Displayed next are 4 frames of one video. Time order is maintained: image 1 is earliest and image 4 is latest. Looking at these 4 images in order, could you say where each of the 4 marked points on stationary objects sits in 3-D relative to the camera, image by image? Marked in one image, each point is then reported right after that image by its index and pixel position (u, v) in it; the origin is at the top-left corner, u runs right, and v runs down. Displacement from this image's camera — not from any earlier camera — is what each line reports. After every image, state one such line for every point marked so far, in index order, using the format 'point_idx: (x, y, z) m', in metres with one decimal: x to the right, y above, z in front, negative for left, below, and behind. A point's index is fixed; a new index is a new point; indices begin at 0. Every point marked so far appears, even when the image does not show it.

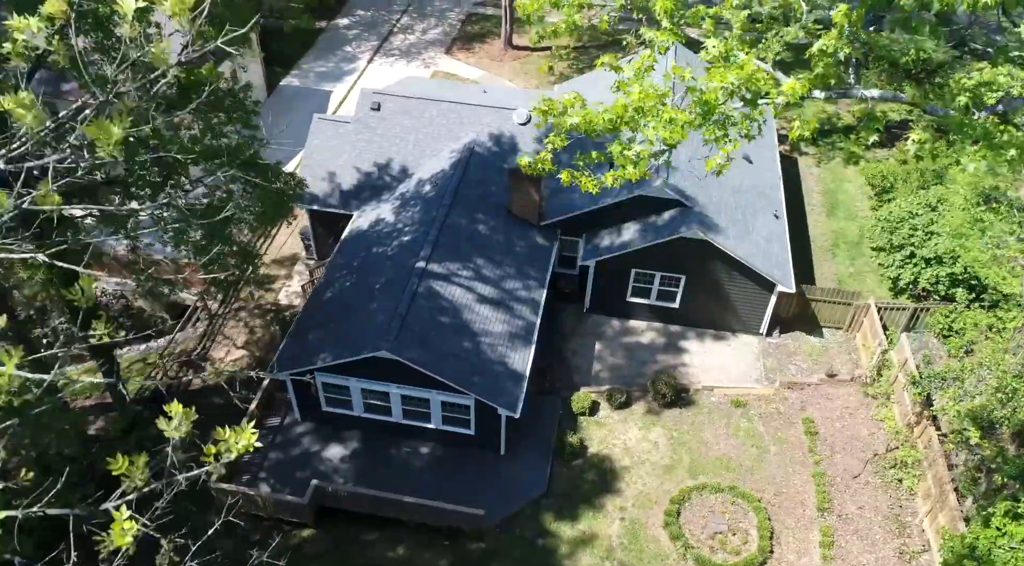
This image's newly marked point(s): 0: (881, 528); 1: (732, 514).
0: (+8.4, -5.6, +19.2) m
1: (+5.2, -5.4, +19.8) m
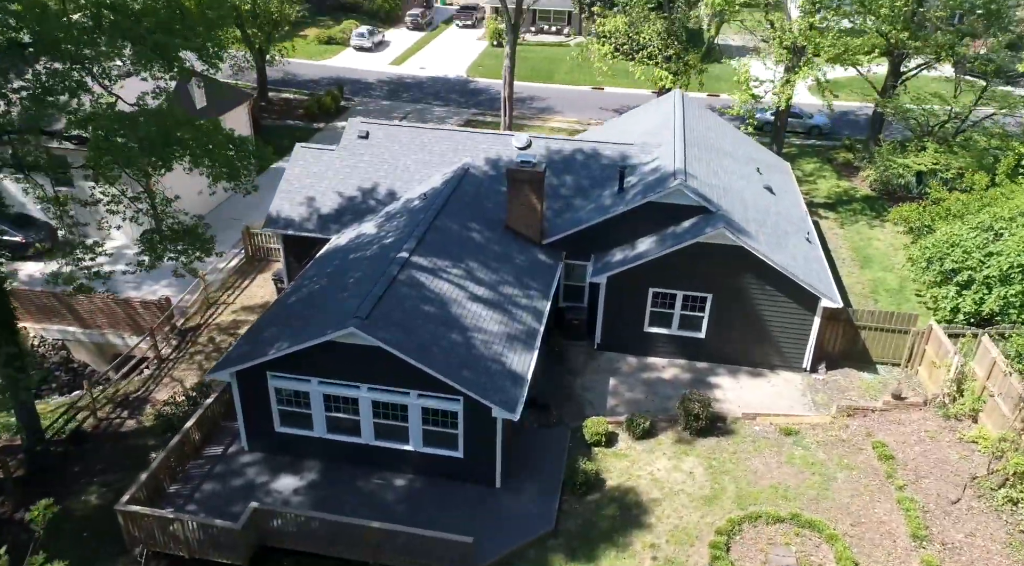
0: (+8.3, -4.7, +14.5) m
1: (+5.1, -4.7, +15.1) m
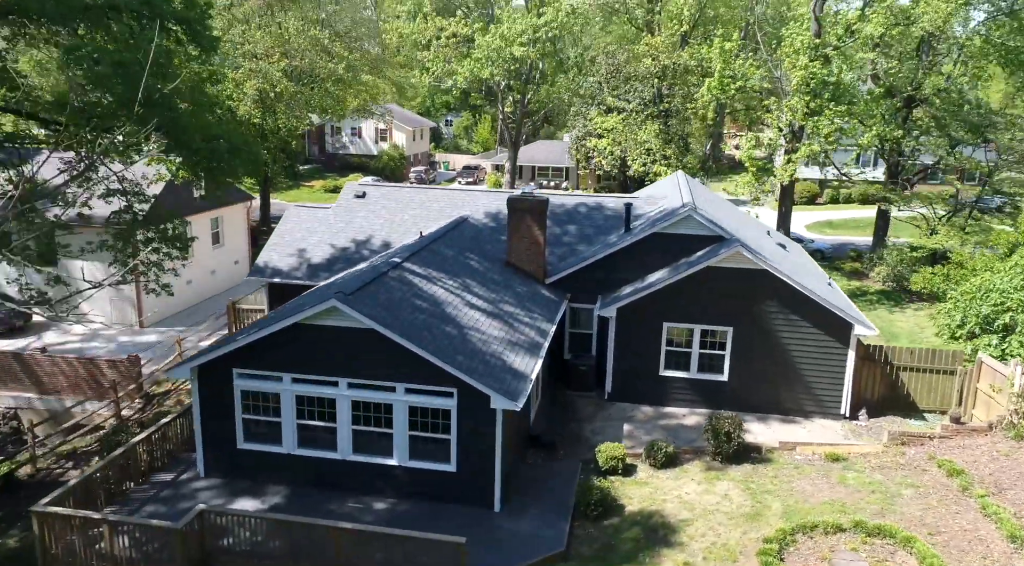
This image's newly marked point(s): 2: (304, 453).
0: (+8.4, -3.8, +11.7) m
1: (+5.2, -3.9, +12.3) m
2: (-3.6, -3.0, +14.8) m
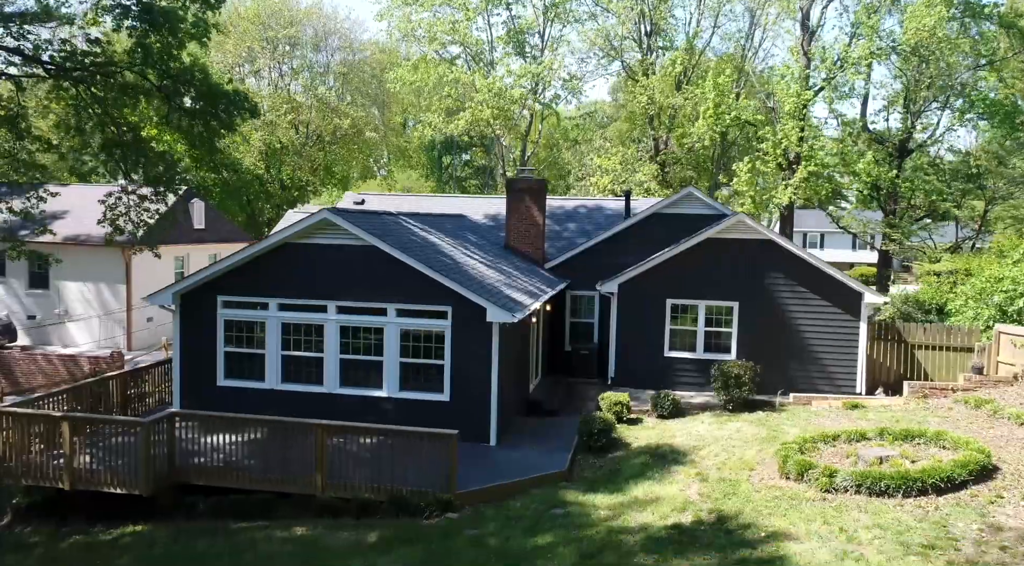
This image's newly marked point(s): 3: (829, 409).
0: (+8.3, -2.0, +10.7) m
1: (+5.1, -2.2, +11.2) m
2: (-3.7, -1.7, +13.9) m
3: (+5.5, -2.2, +14.7) m
